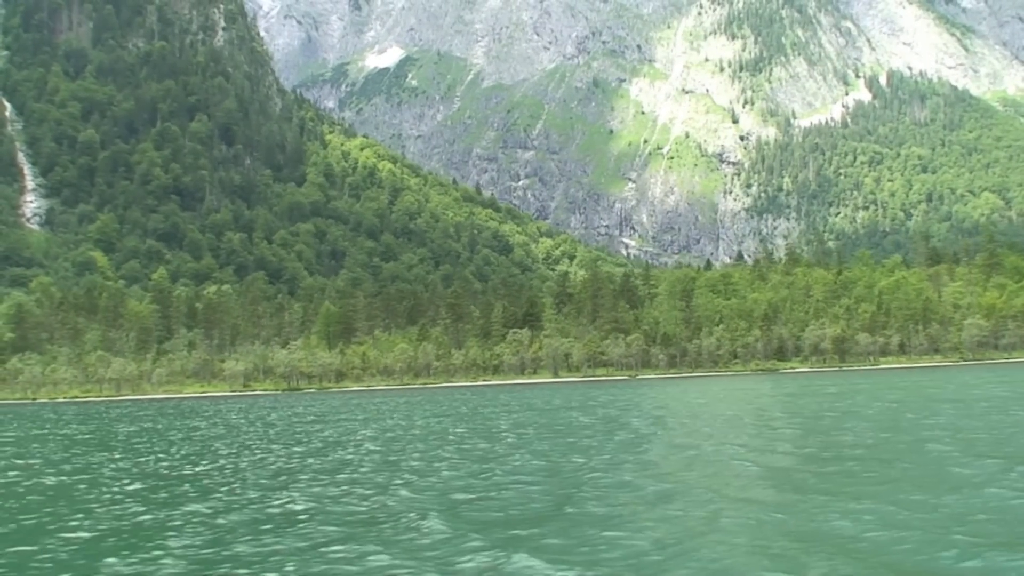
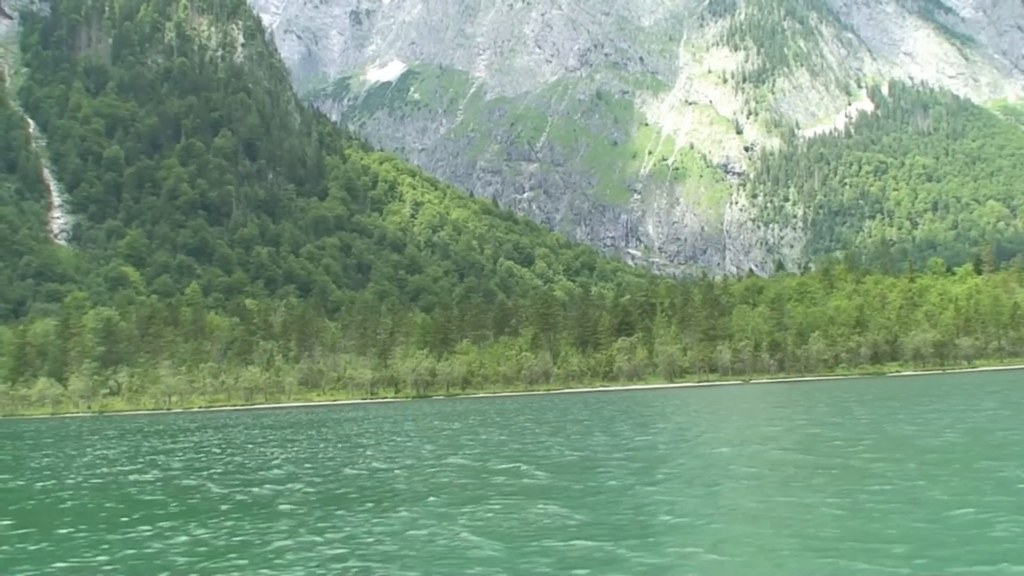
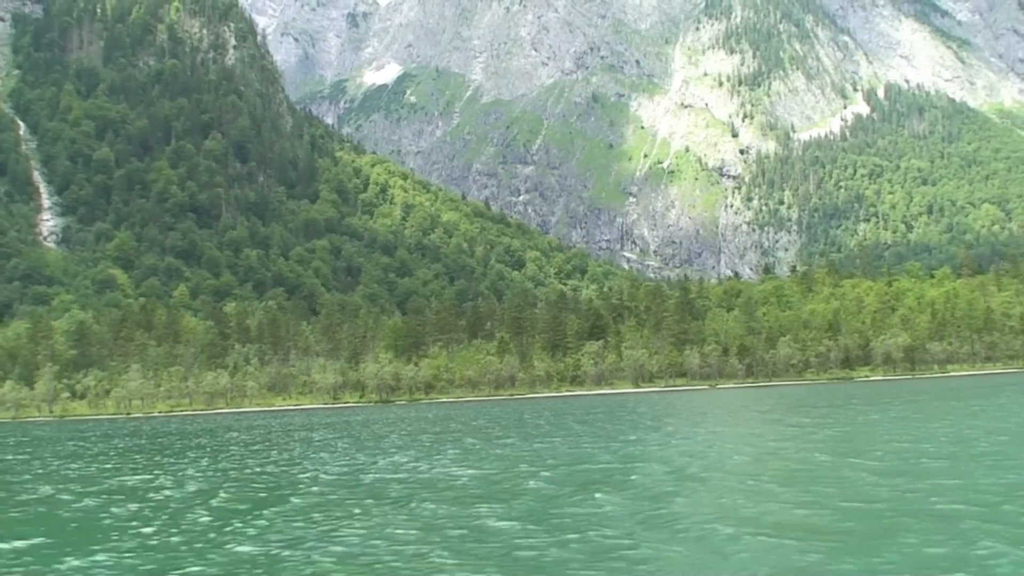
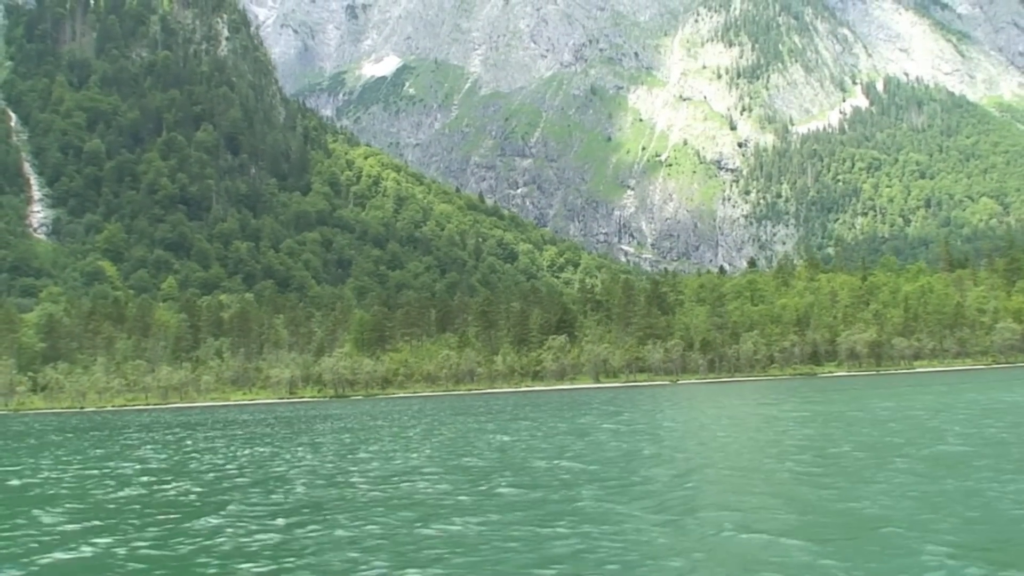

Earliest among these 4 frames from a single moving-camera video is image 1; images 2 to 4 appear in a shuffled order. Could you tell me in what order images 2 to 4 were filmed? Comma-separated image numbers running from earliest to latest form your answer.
4, 3, 2
